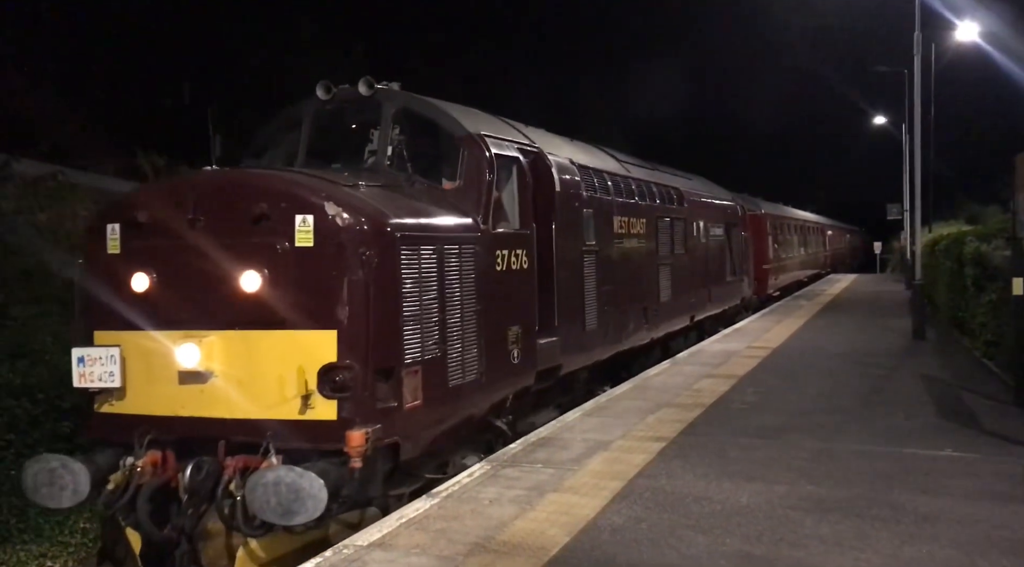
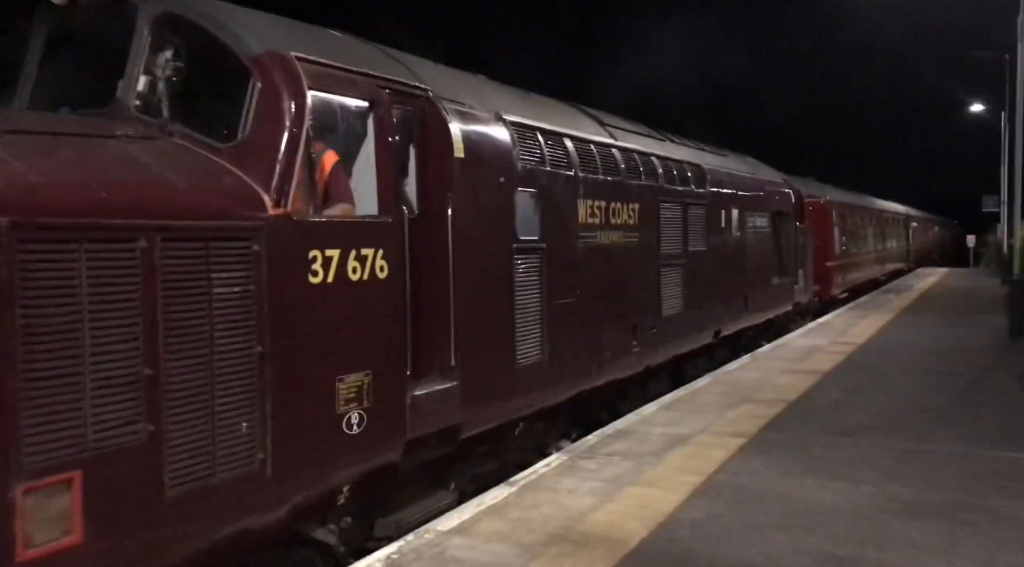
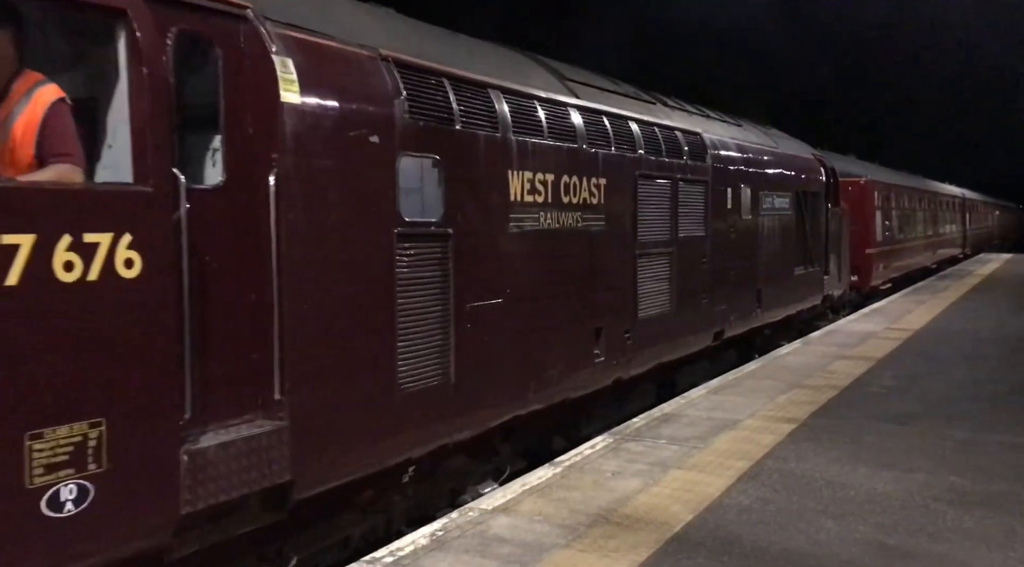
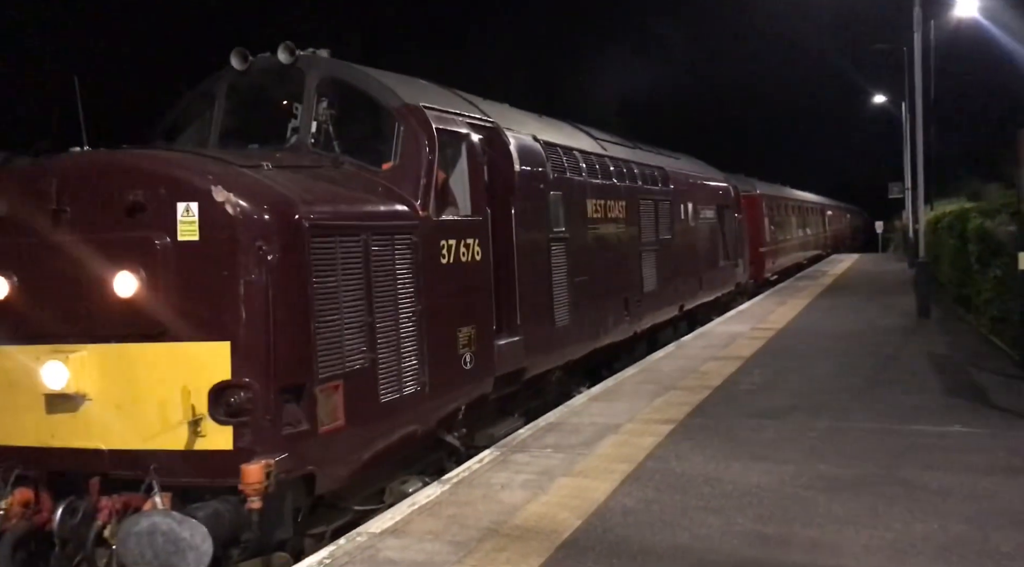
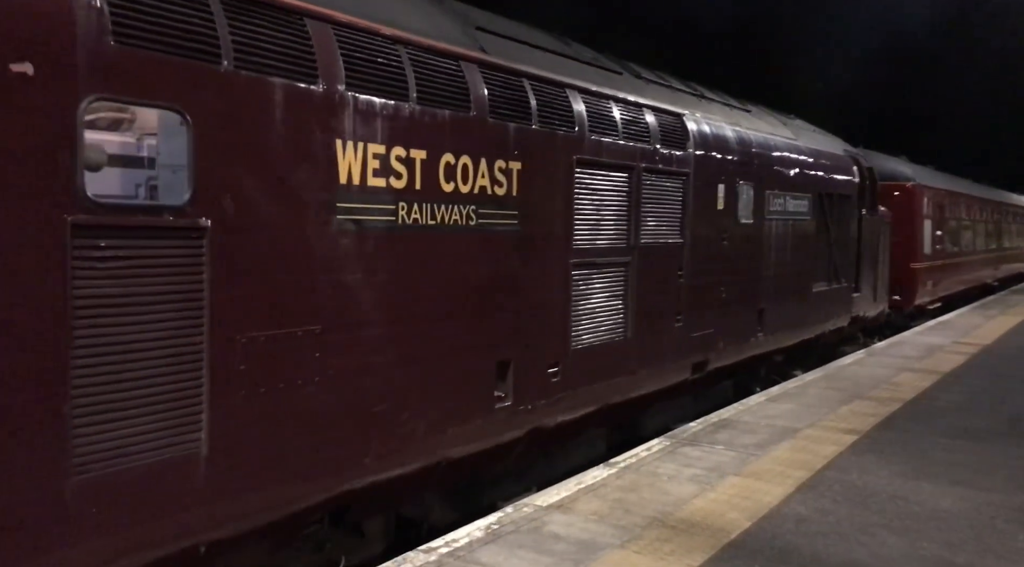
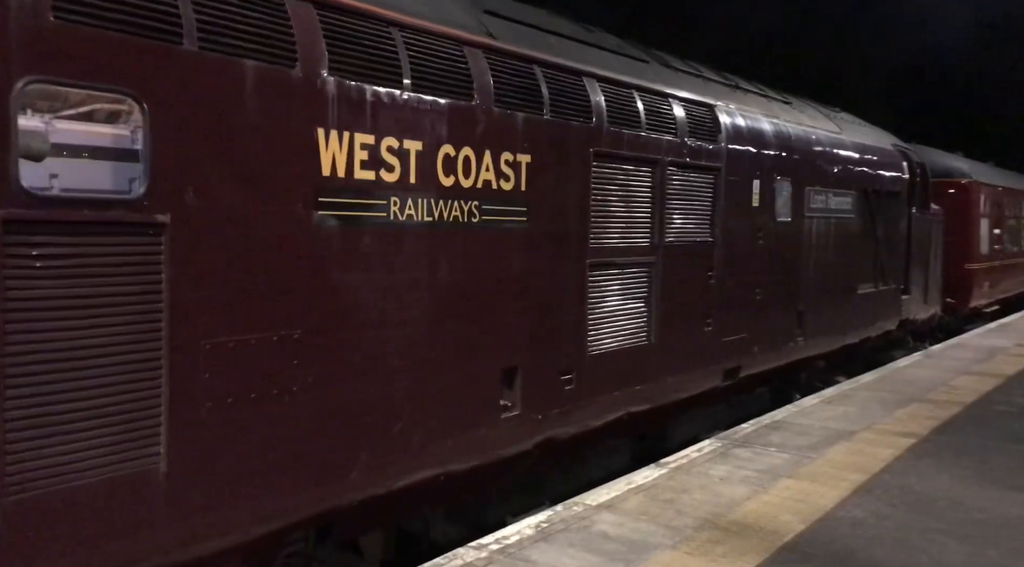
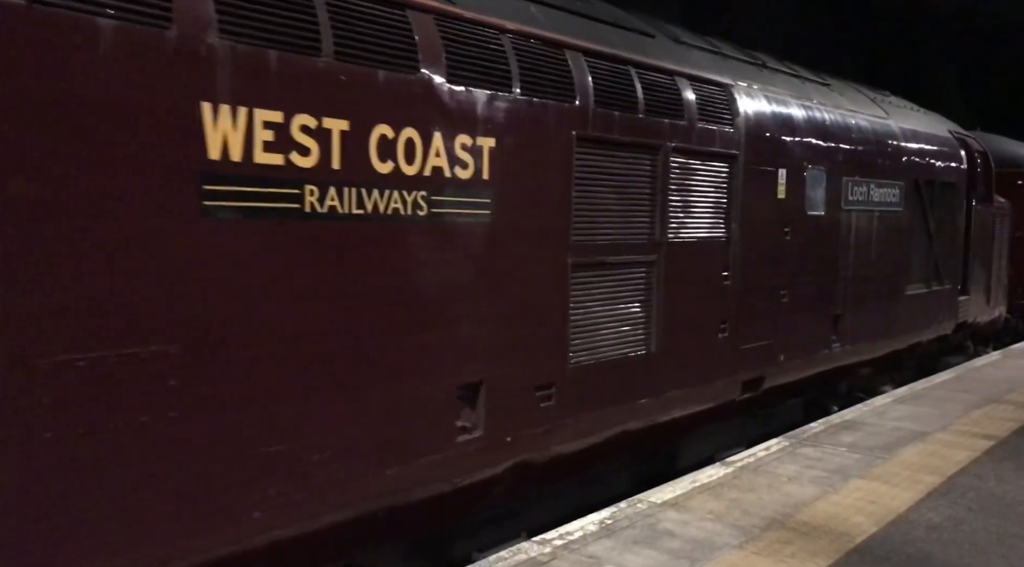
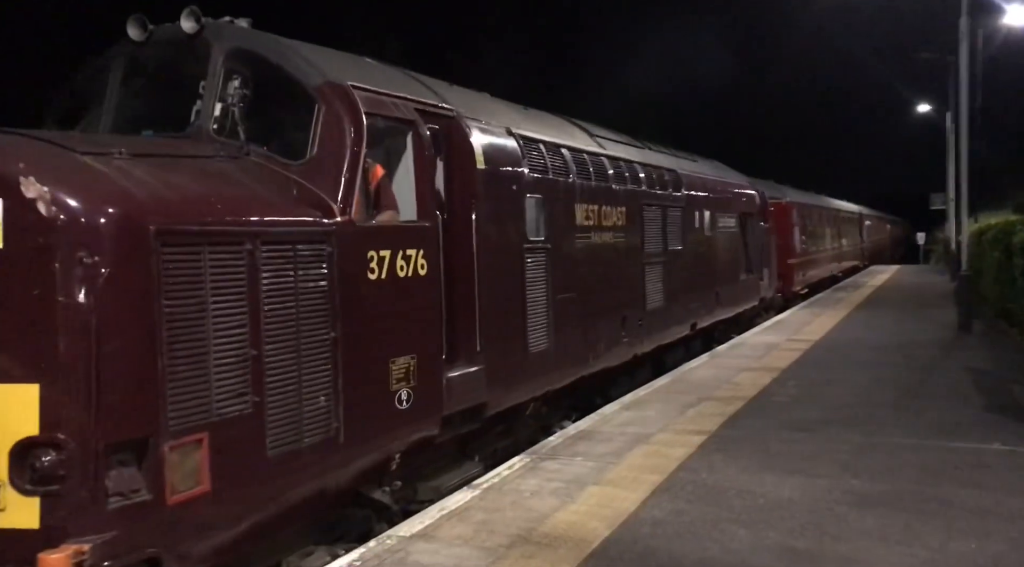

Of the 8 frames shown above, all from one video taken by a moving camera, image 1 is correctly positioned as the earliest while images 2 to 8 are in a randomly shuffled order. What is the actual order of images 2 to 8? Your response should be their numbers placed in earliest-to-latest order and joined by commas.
4, 8, 2, 3, 5, 6, 7
